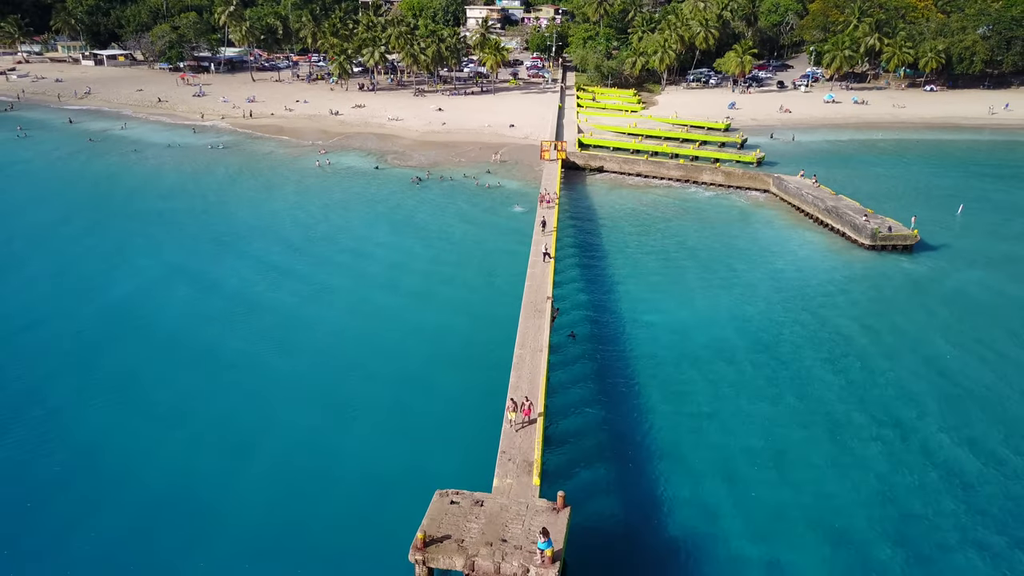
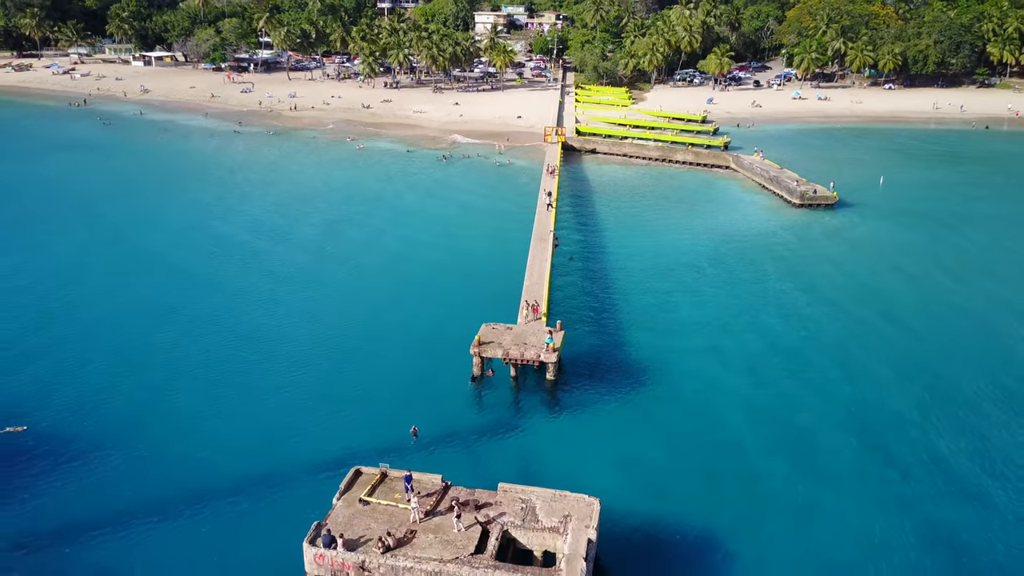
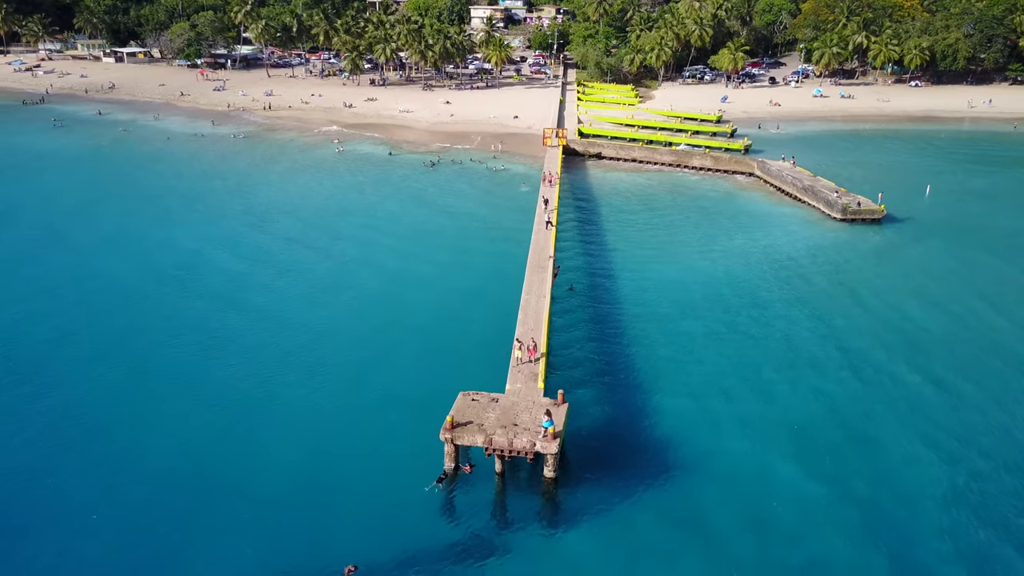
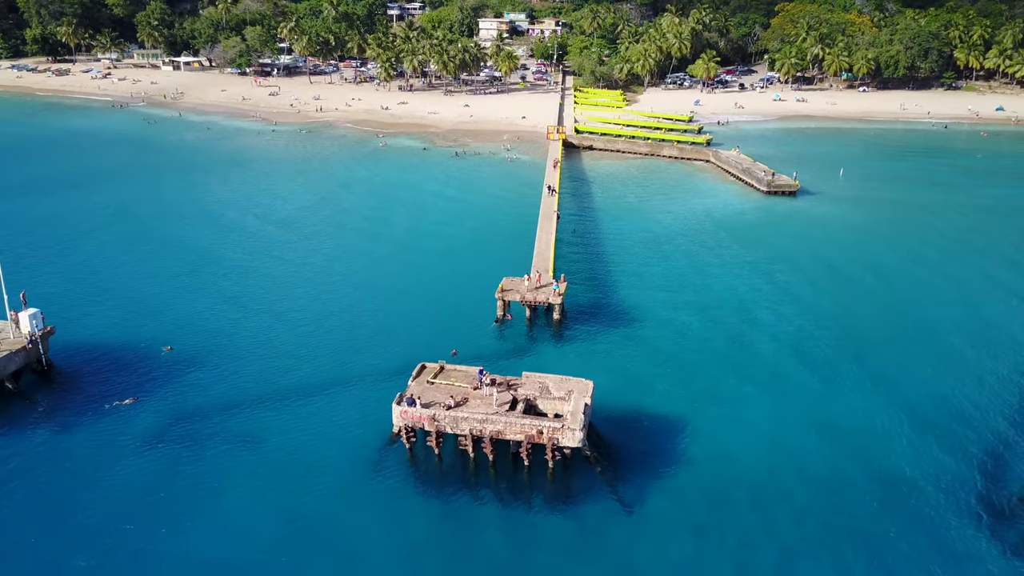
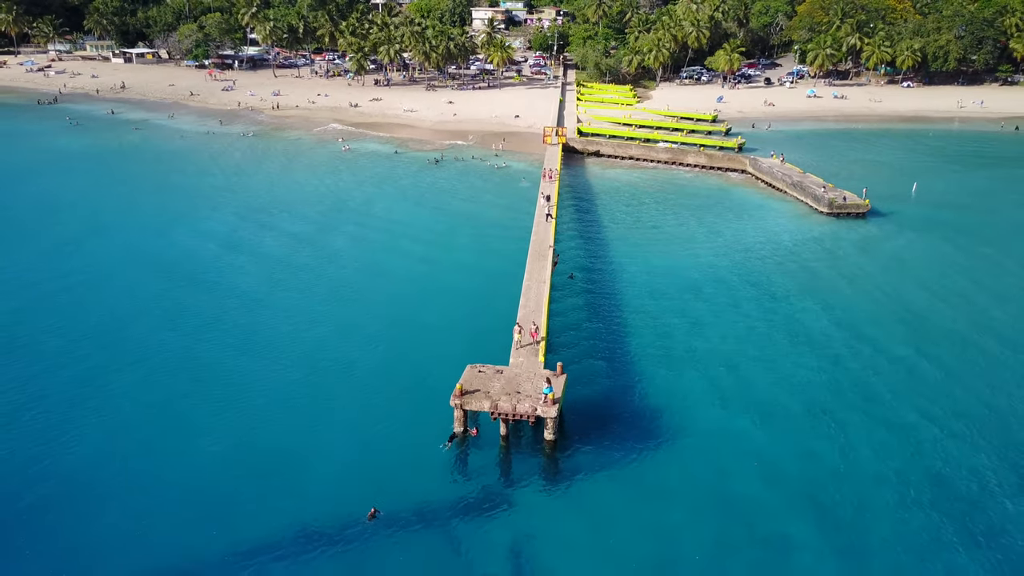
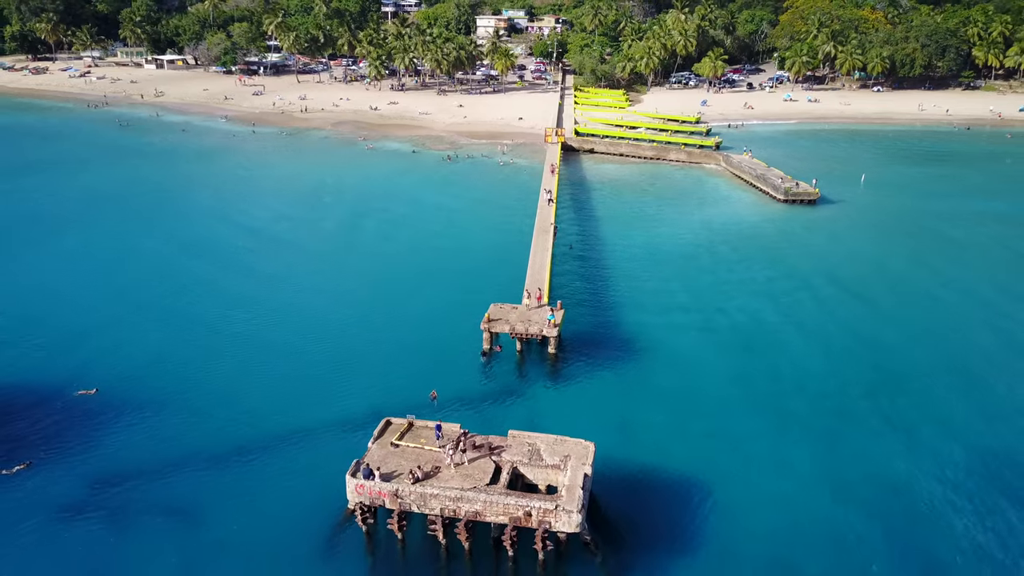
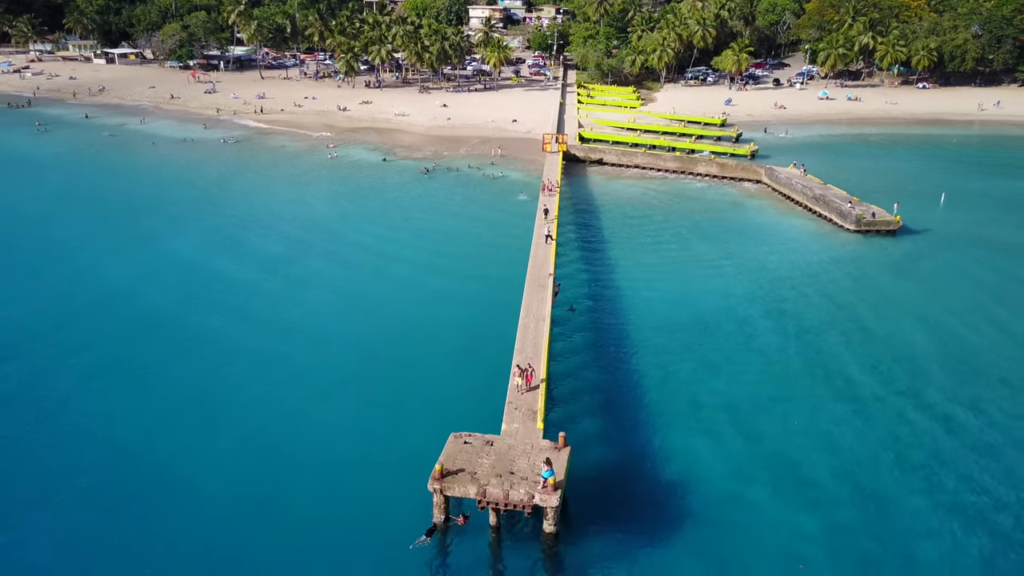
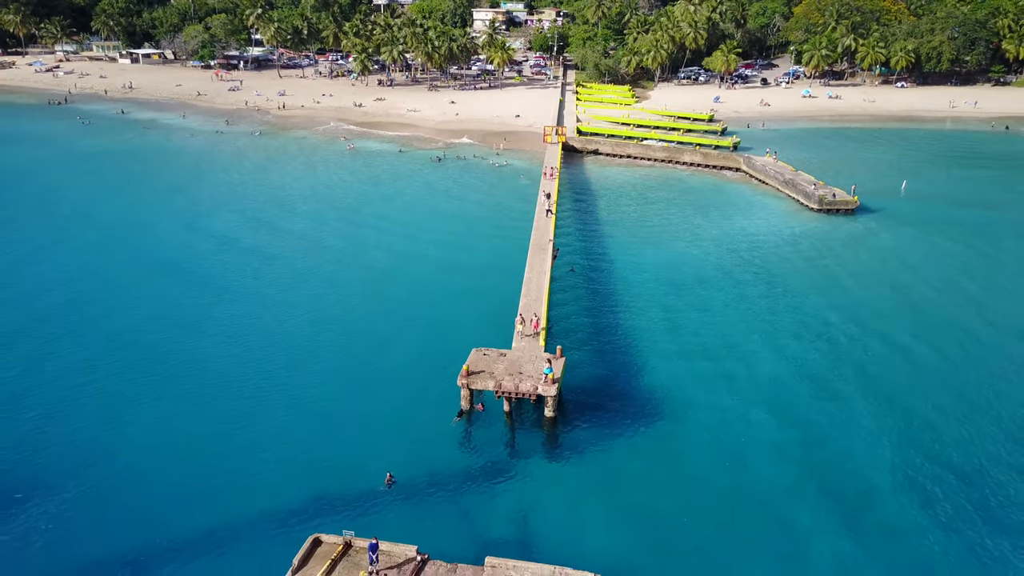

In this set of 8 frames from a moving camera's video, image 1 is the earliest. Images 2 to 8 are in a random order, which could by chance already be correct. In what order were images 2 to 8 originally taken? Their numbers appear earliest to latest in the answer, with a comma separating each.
7, 3, 5, 8, 2, 6, 4
